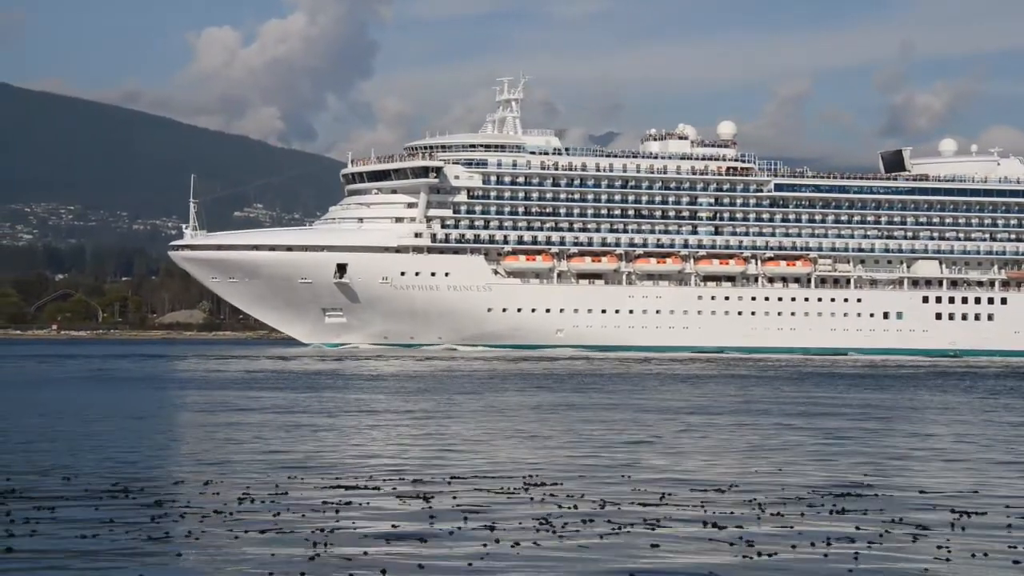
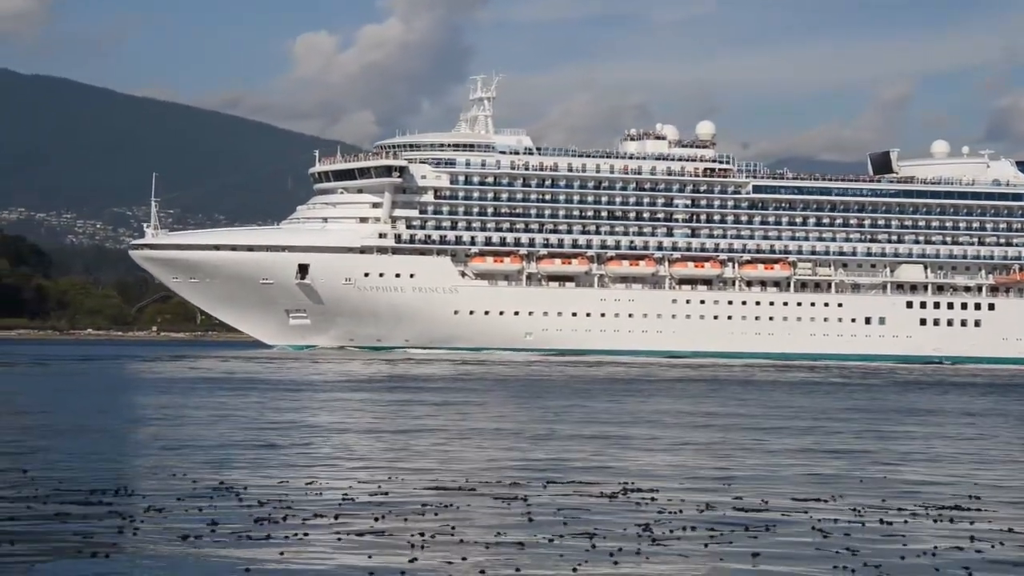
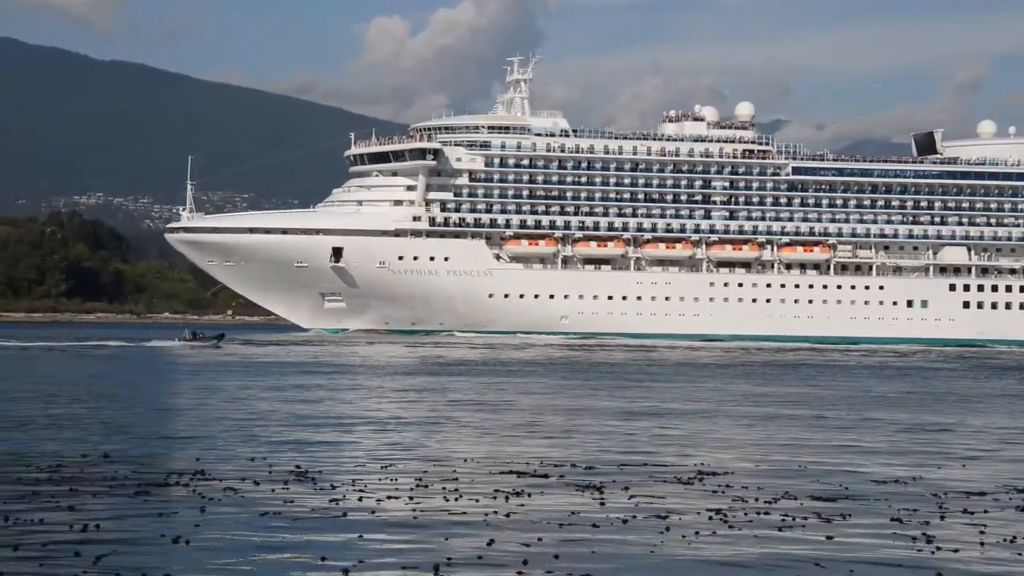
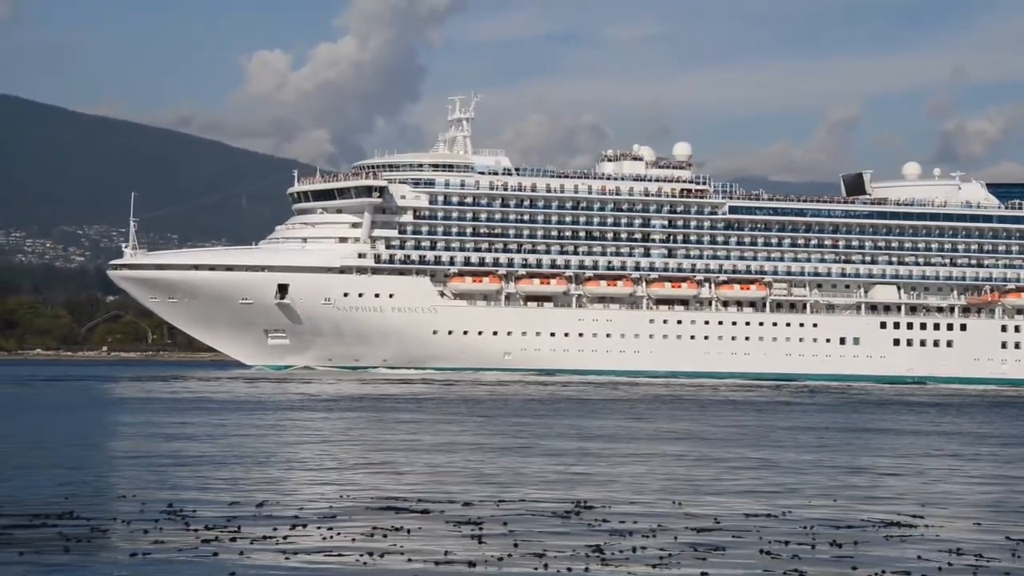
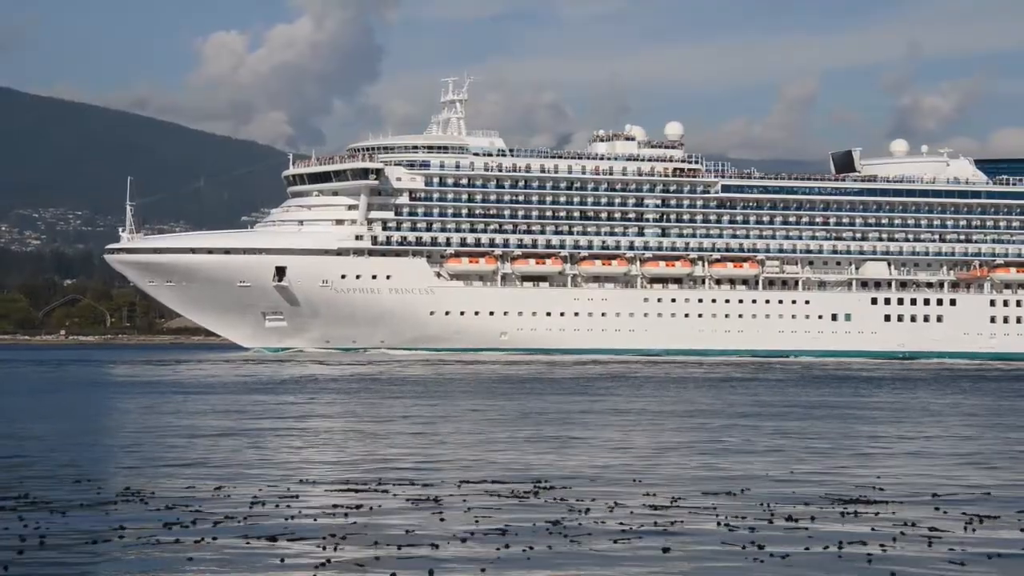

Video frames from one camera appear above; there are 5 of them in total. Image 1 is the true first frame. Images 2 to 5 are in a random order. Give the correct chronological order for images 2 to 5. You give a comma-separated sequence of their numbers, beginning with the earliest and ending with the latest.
5, 4, 2, 3
